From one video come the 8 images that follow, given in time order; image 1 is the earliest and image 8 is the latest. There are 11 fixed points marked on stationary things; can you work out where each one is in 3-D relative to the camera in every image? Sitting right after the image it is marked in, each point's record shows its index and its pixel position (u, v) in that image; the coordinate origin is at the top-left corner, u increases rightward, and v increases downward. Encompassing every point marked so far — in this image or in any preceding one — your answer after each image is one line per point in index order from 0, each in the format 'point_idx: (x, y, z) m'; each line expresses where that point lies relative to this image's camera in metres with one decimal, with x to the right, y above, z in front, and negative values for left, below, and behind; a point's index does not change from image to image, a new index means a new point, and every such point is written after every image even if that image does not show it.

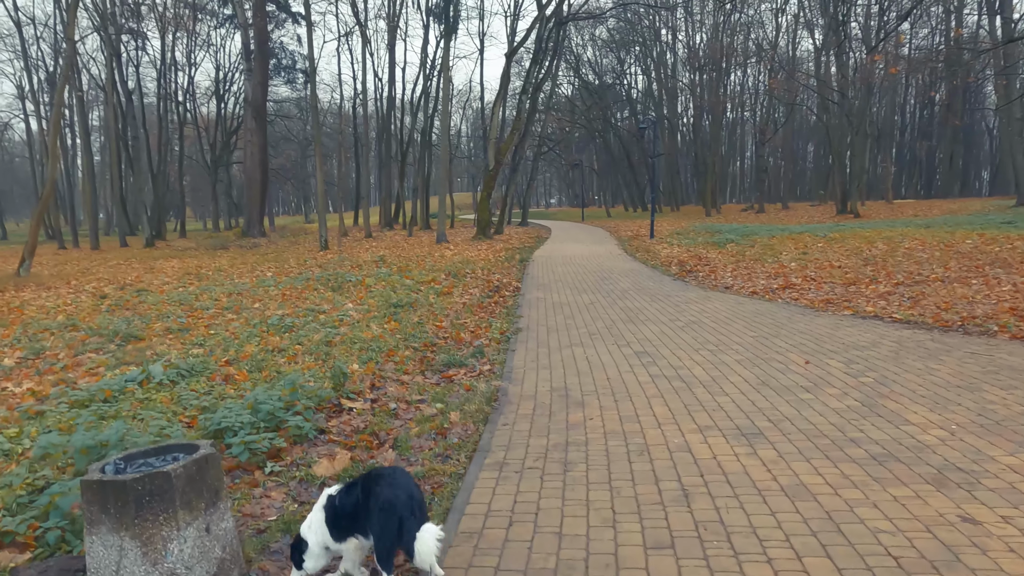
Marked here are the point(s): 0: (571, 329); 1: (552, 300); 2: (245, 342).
0: (+0.6, -0.4, +6.9) m
1: (+0.5, -0.2, +9.2) m
2: (-2.8, -0.6, +7.1) m
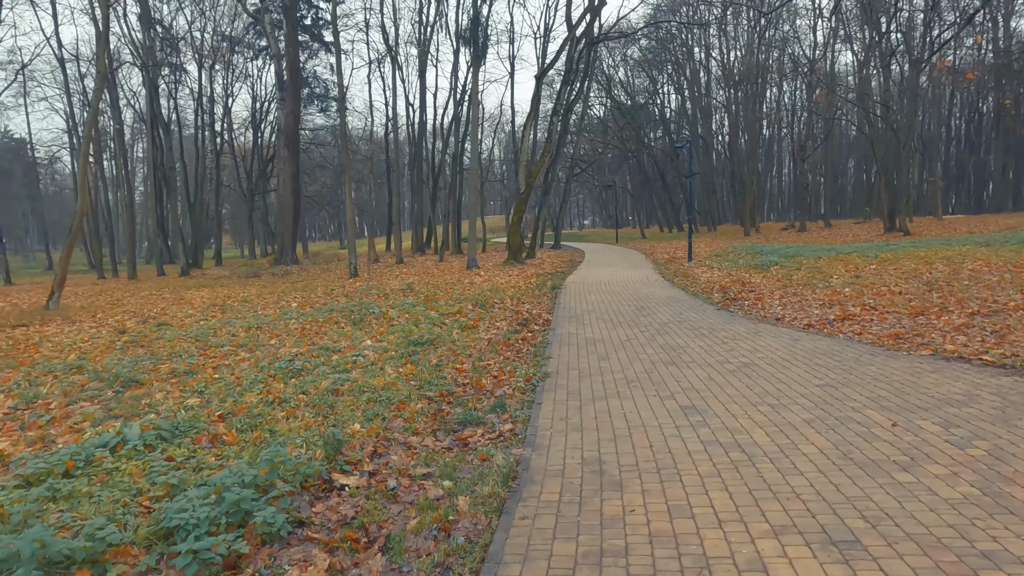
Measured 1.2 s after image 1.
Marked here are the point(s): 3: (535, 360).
0: (+0.9, -0.8, +6.1) m
1: (+0.9, -0.6, +8.4) m
2: (-2.6, -1.0, +6.5) m
3: (+0.2, -0.8, +7.0) m
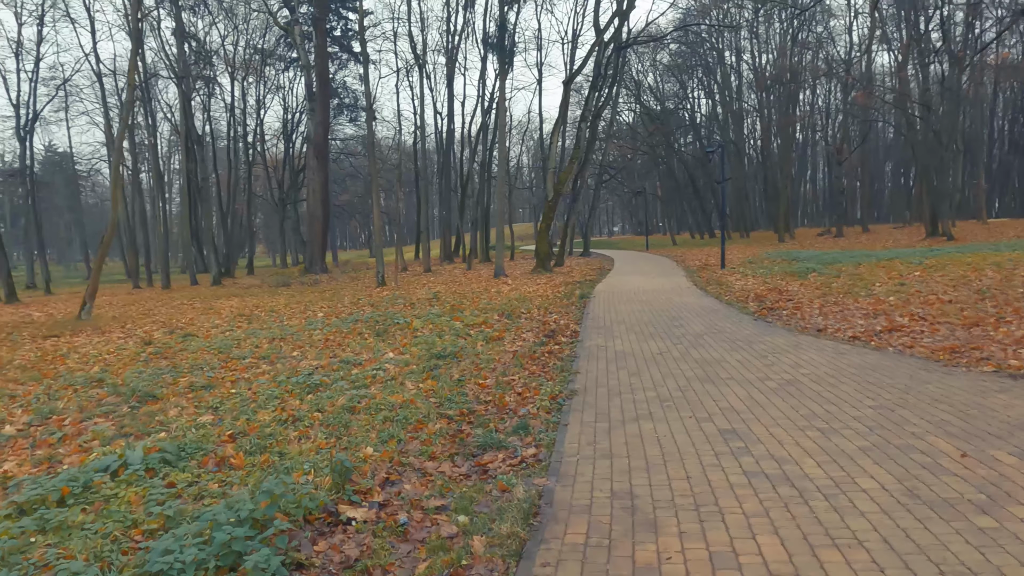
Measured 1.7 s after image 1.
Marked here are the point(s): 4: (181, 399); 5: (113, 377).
0: (+1.1, -0.9, +5.7) m
1: (+1.2, -0.7, +8.0) m
2: (-2.3, -1.1, +6.2) m
3: (+0.5, -0.9, +6.6) m
4: (-3.5, -1.2, +7.1) m
5: (-5.4, -1.2, +8.9) m
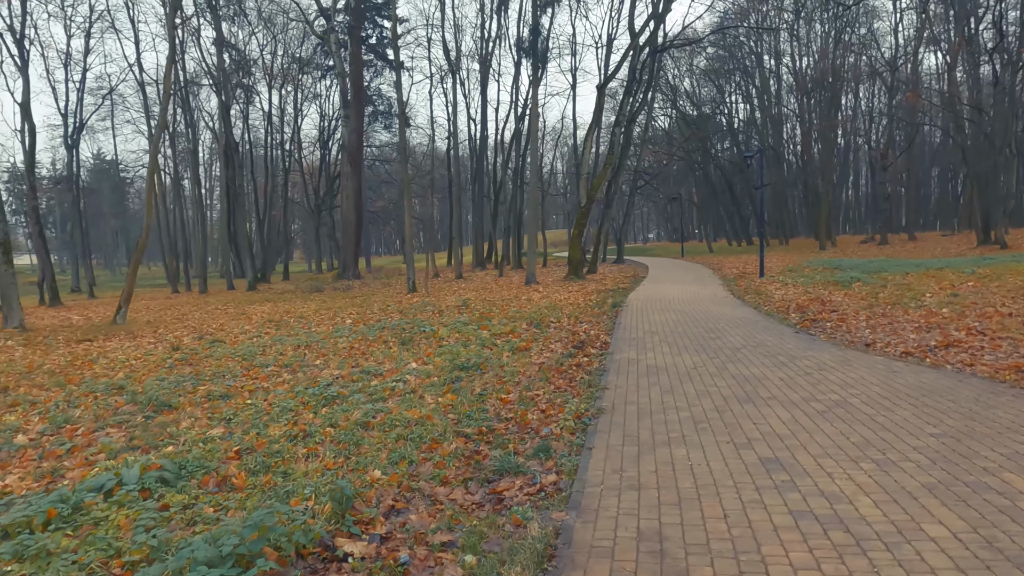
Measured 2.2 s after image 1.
0: (+1.3, -1.0, +5.3) m
1: (+1.5, -0.9, +7.6) m
2: (-2.1, -1.2, +6.0) m
3: (+0.7, -1.0, +6.2) m
4: (-3.3, -1.3, +6.9) m
5: (-5.0, -1.3, +8.8) m
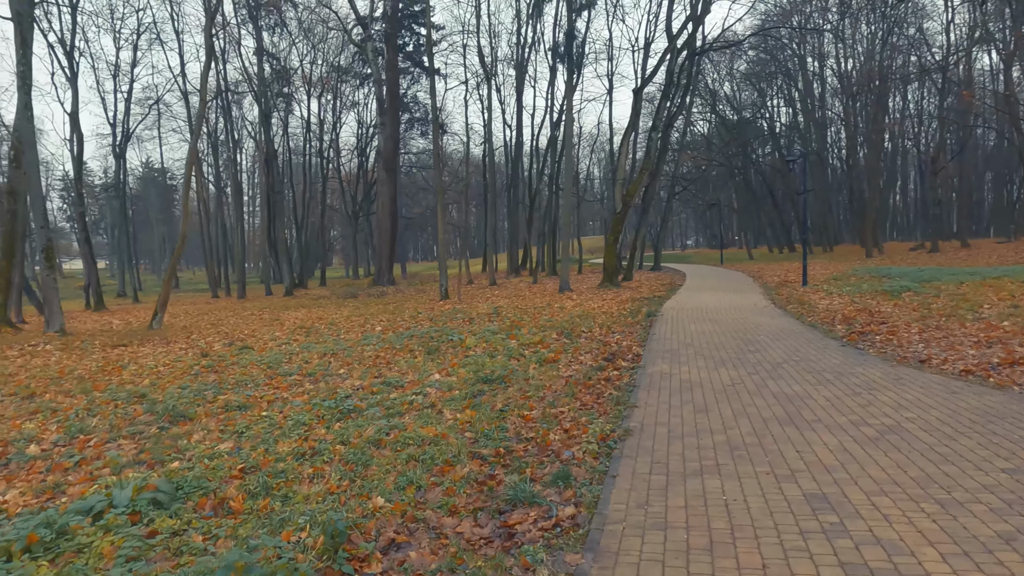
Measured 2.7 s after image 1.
0: (+1.4, -1.1, +4.9) m
1: (+1.8, -1.0, +7.2) m
2: (-1.9, -1.3, +5.7) m
3: (+0.9, -1.1, +5.8) m
4: (-3.1, -1.3, +6.7) m
5: (-4.7, -1.4, +8.7) m
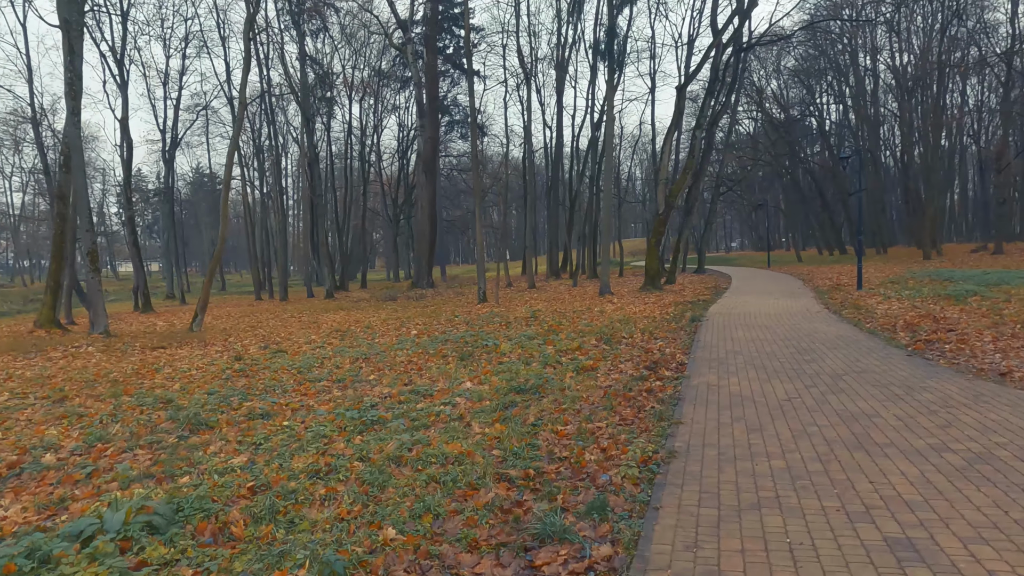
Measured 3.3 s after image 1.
0: (+1.6, -1.1, +4.3) m
1: (+2.1, -1.0, +6.6) m
2: (-1.7, -1.3, +5.4) m
3: (+1.2, -1.1, +5.3) m
4: (-2.7, -1.4, +6.4) m
5: (-4.2, -1.4, +8.5) m
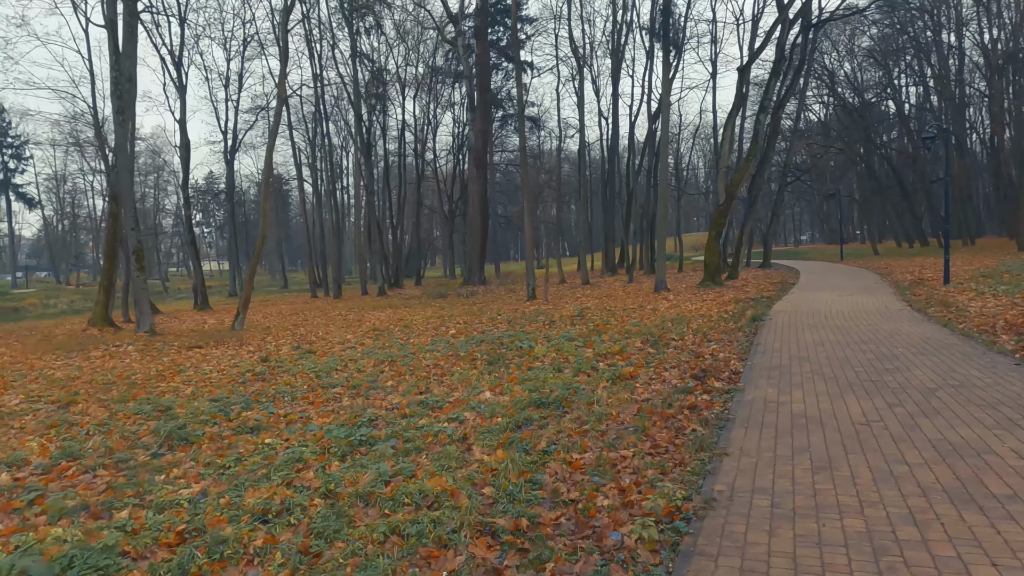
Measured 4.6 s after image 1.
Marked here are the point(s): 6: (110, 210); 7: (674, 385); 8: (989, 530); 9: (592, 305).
0: (+1.5, -1.1, +3.2) m
1: (+2.3, -1.0, +5.4) m
2: (-1.7, -1.3, +4.6) m
3: (+1.2, -1.1, +4.2) m
4: (-2.6, -1.4, +5.7) m
5: (-3.9, -1.4, +7.9) m
6: (-12.1, +2.4, +19.9) m
7: (+1.7, -1.0, +6.9) m
8: (+2.1, -1.1, +2.9) m
9: (+2.3, -0.5, +19.2) m
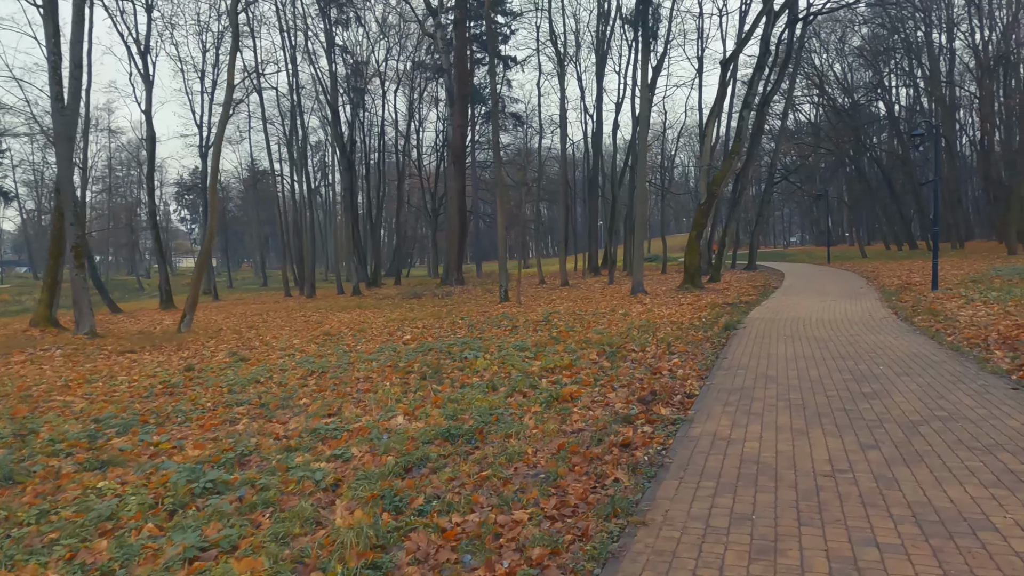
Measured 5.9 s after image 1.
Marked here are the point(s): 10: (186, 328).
0: (+0.8, -1.2, +2.2) m
1: (+1.5, -1.1, +4.4) m
2: (-2.4, -1.4, +3.5) m
3: (+0.5, -1.2, +3.2) m
4: (-3.4, -1.4, +4.6) m
5: (-4.7, -1.4, +6.8) m
6: (-13.0, +2.4, +18.7) m
7: (+0.9, -1.1, +5.9) m
8: (+1.4, -1.2, +1.9) m
9: (+1.4, -0.6, +18.2) m
10: (-8.4, -1.1, +17.1) m
